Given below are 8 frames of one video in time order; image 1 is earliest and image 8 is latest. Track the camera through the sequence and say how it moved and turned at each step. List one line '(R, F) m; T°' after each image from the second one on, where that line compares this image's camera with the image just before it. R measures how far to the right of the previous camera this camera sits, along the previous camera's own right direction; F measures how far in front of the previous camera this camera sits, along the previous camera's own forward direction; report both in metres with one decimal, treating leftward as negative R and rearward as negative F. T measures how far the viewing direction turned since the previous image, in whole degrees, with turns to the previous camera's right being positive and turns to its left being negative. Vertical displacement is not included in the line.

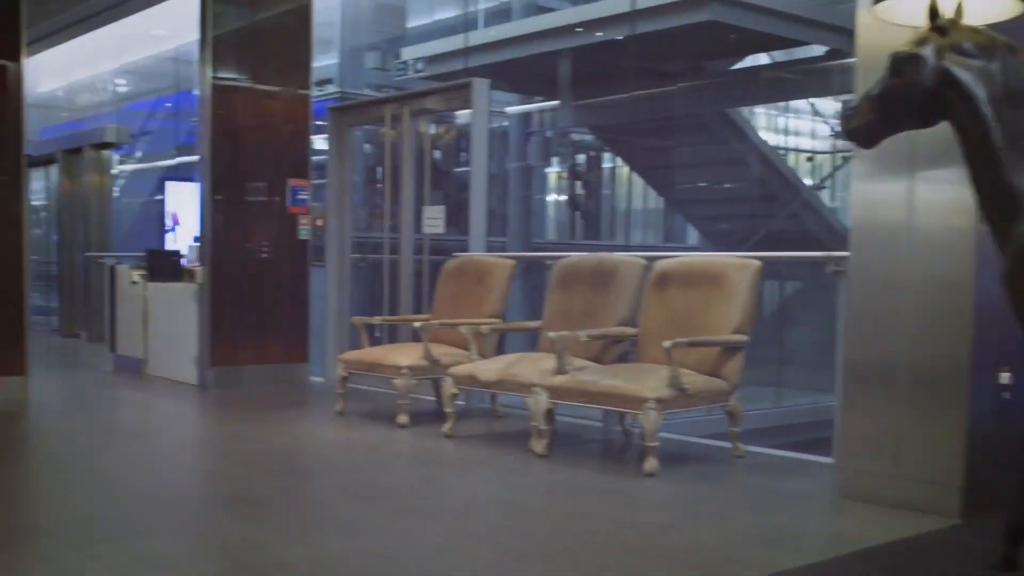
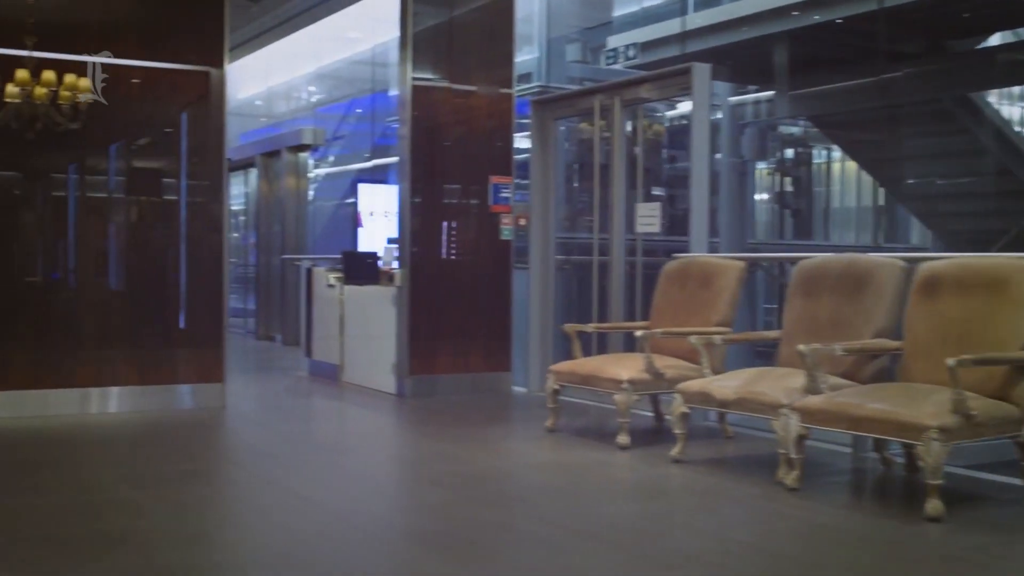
(-0.2, +0.6) m; -9°
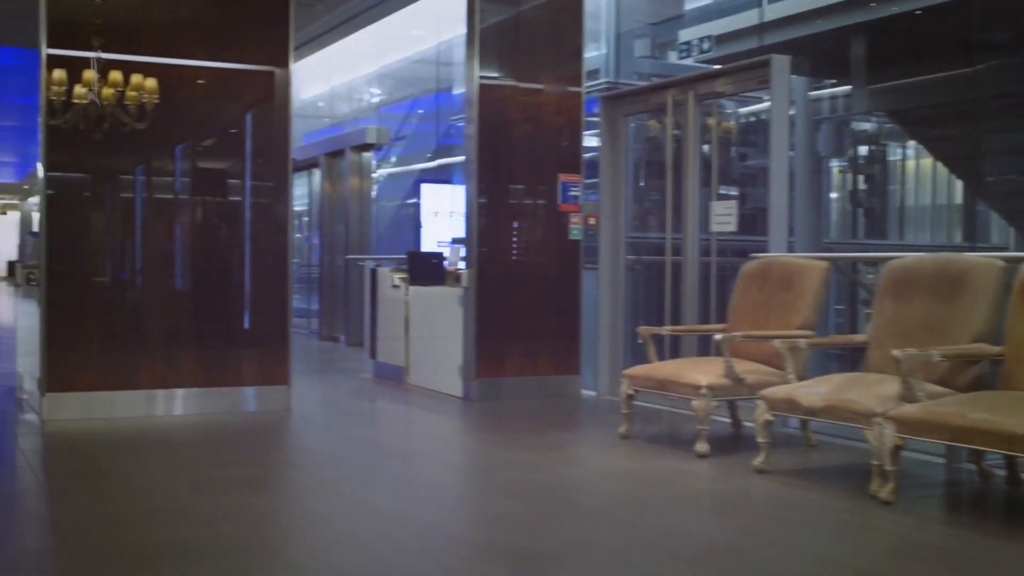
(-0.1, +0.2) m; -3°
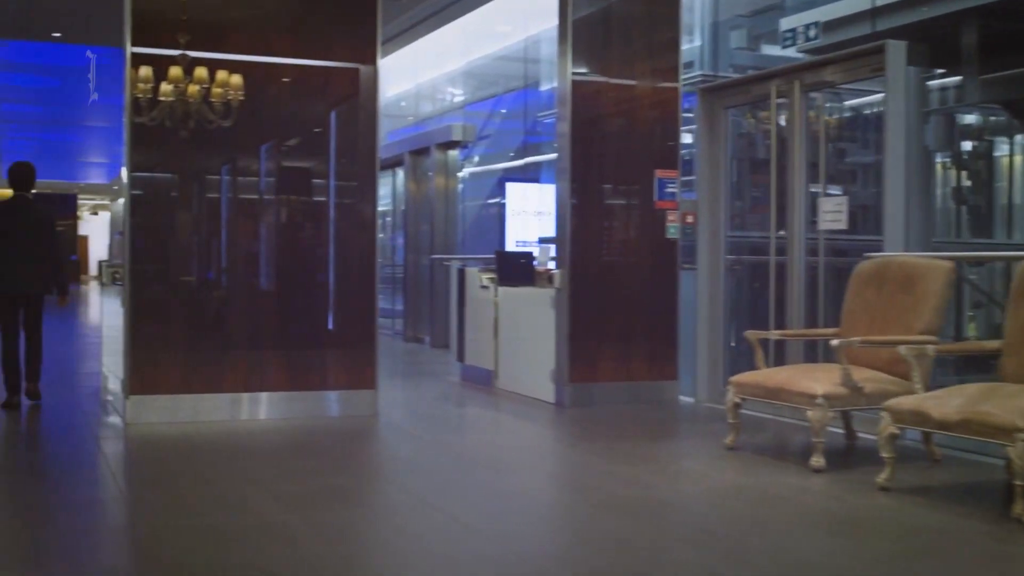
(-0.1, +0.3) m; -4°
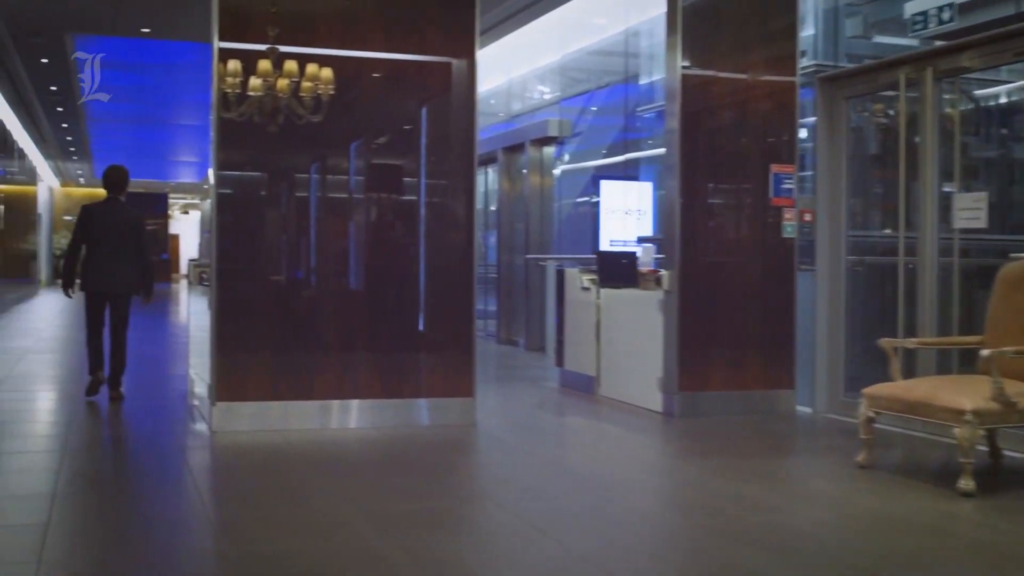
(-0.1, +0.4) m; -4°
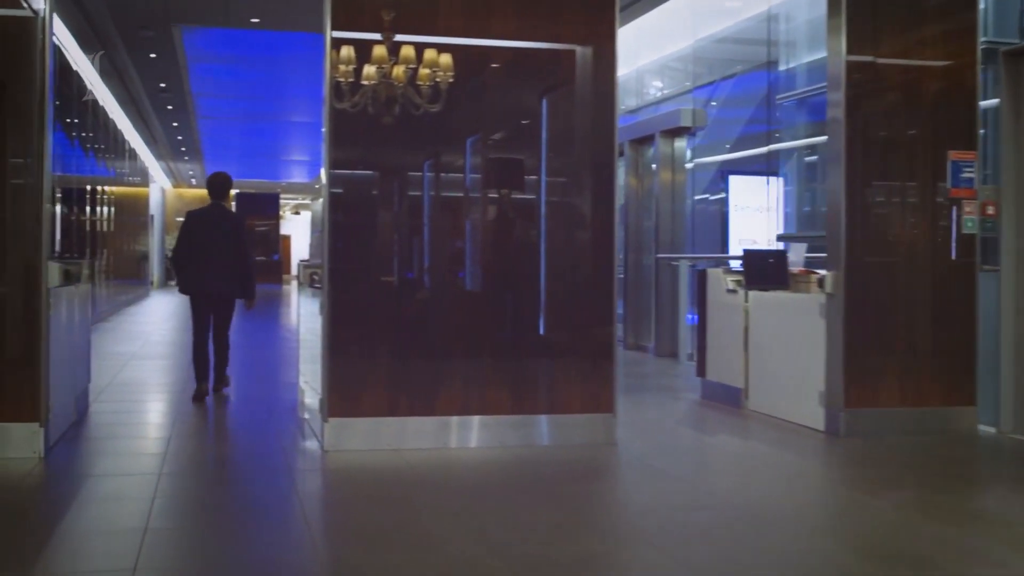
(-0.2, +0.7) m; -5°
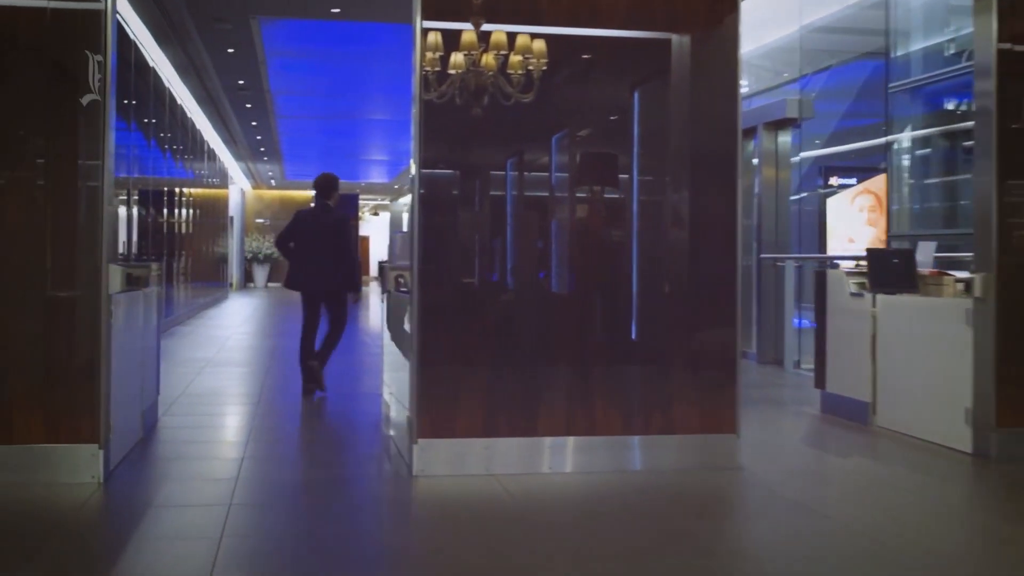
(-0.1, +0.5) m; -4°
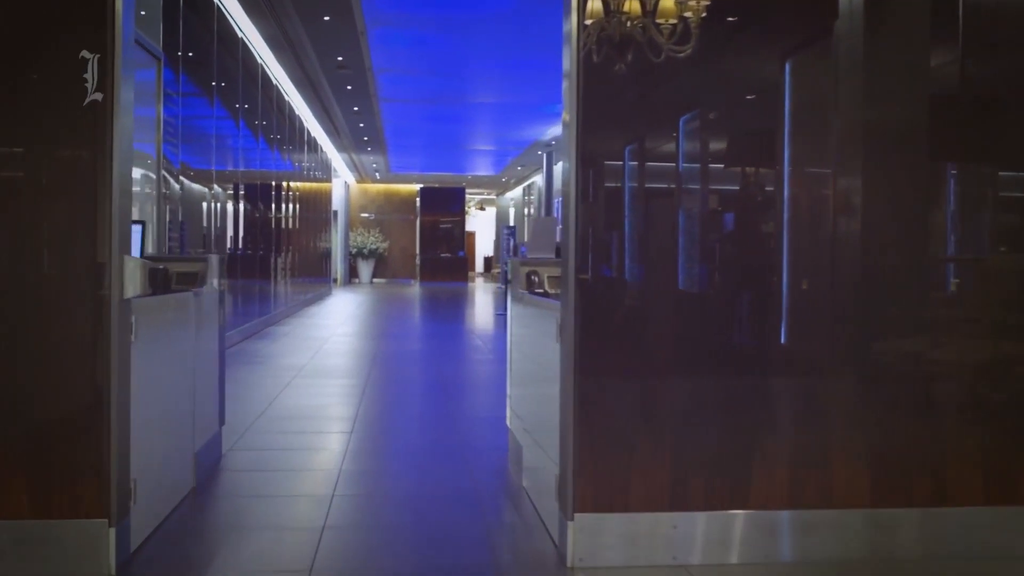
(-0.2, +1.3) m; -5°
